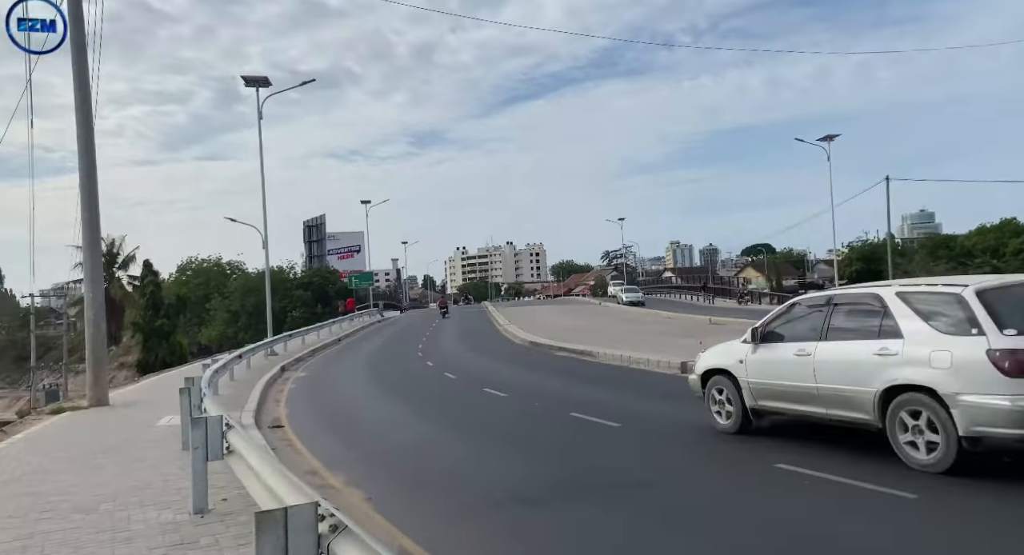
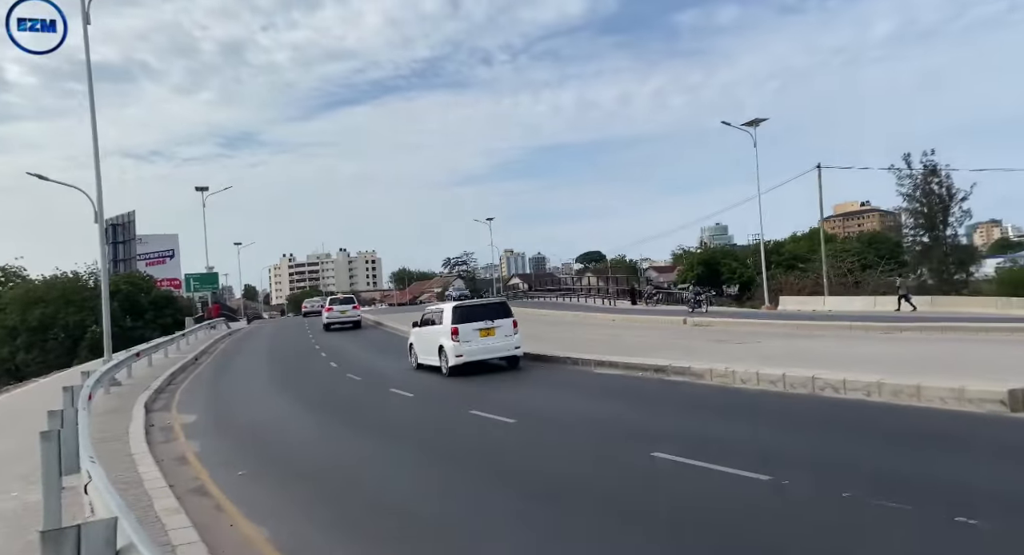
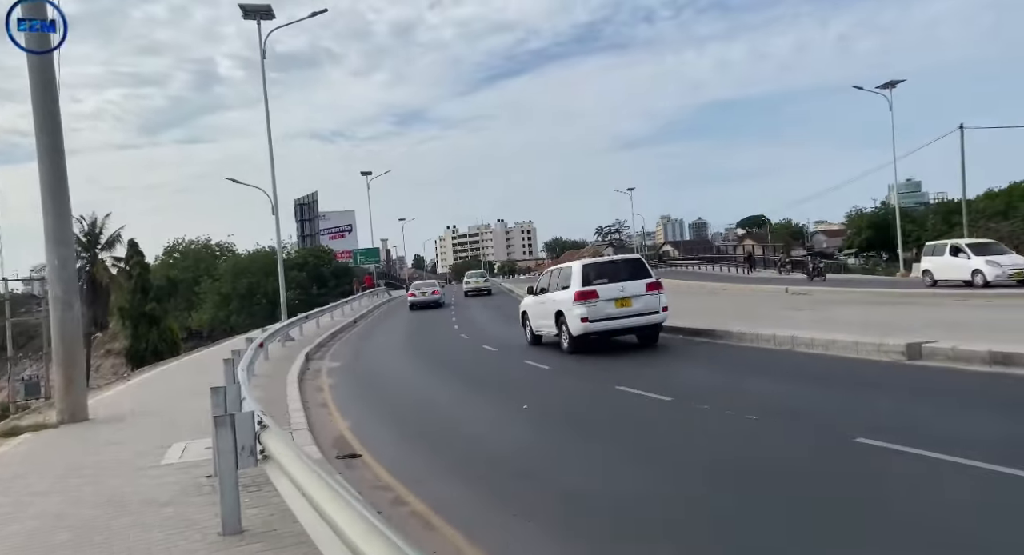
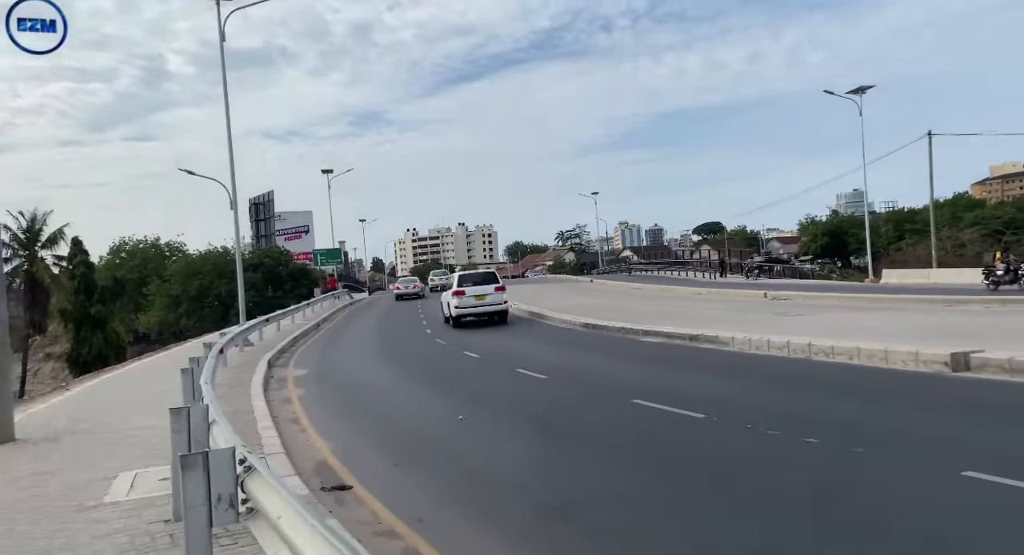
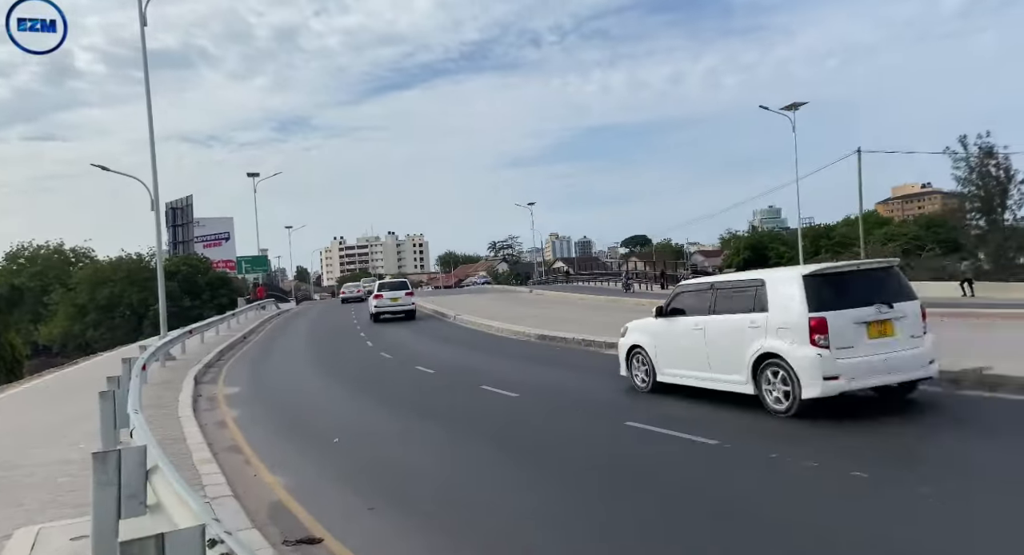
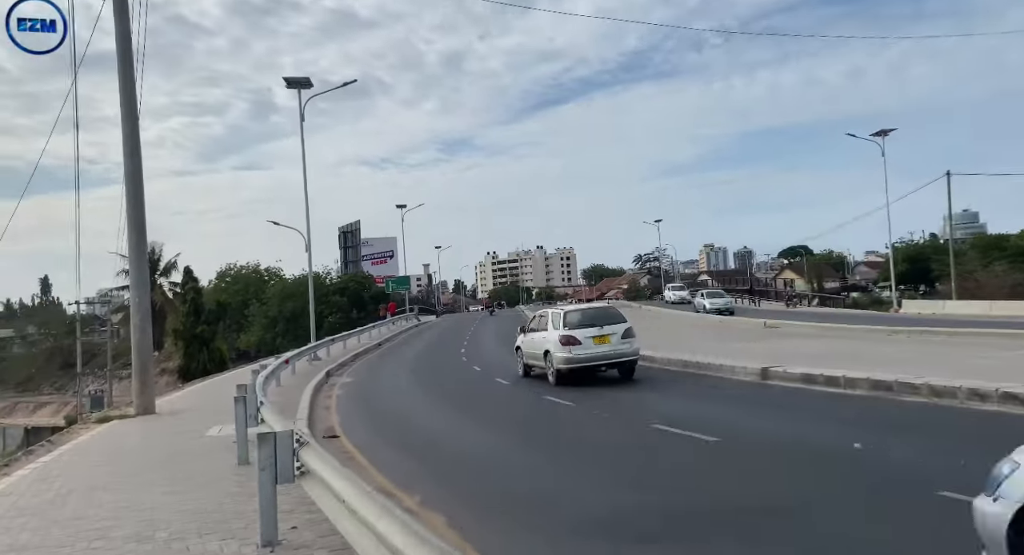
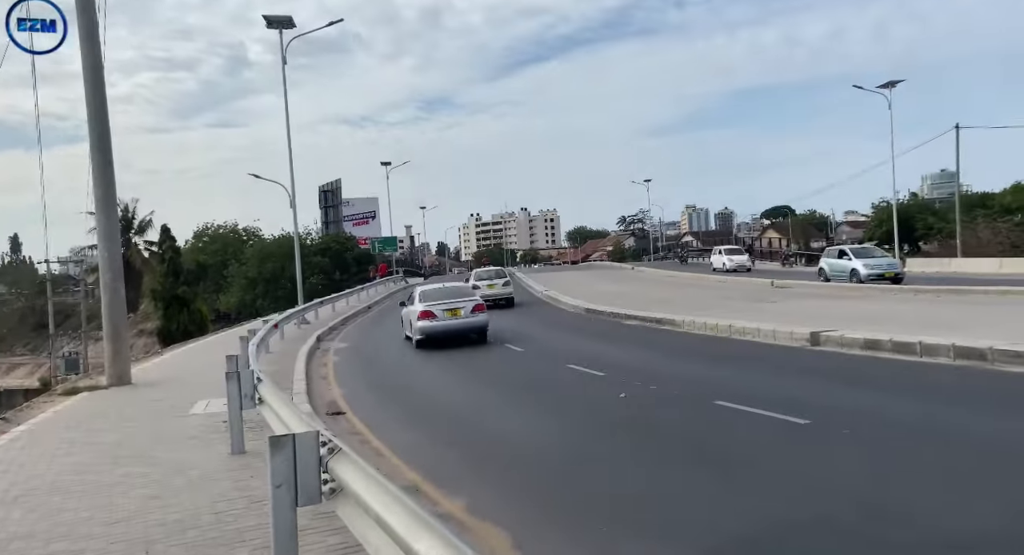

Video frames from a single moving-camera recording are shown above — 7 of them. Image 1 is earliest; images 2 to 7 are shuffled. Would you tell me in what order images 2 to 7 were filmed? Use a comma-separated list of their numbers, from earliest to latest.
6, 7, 3, 4, 5, 2
